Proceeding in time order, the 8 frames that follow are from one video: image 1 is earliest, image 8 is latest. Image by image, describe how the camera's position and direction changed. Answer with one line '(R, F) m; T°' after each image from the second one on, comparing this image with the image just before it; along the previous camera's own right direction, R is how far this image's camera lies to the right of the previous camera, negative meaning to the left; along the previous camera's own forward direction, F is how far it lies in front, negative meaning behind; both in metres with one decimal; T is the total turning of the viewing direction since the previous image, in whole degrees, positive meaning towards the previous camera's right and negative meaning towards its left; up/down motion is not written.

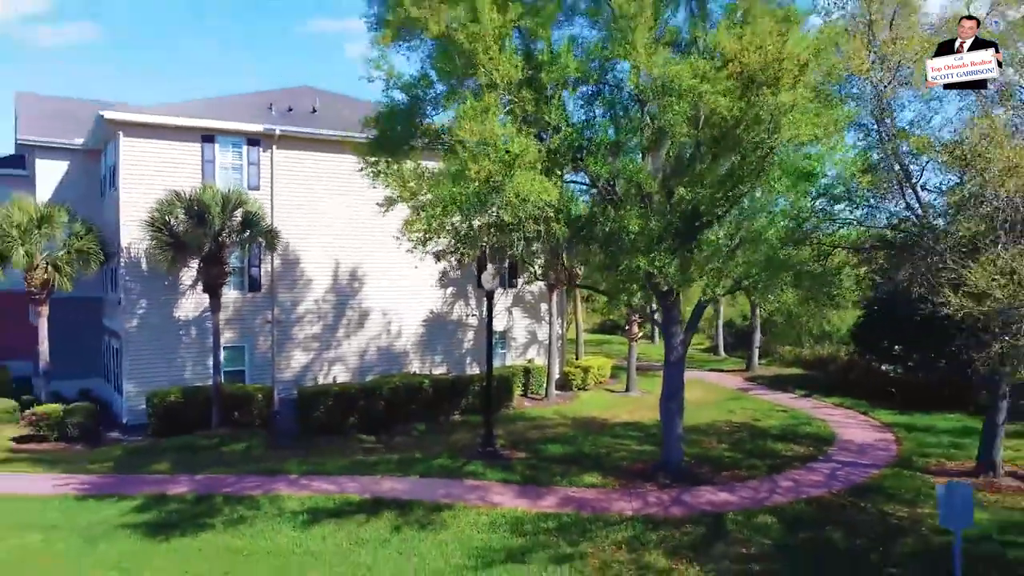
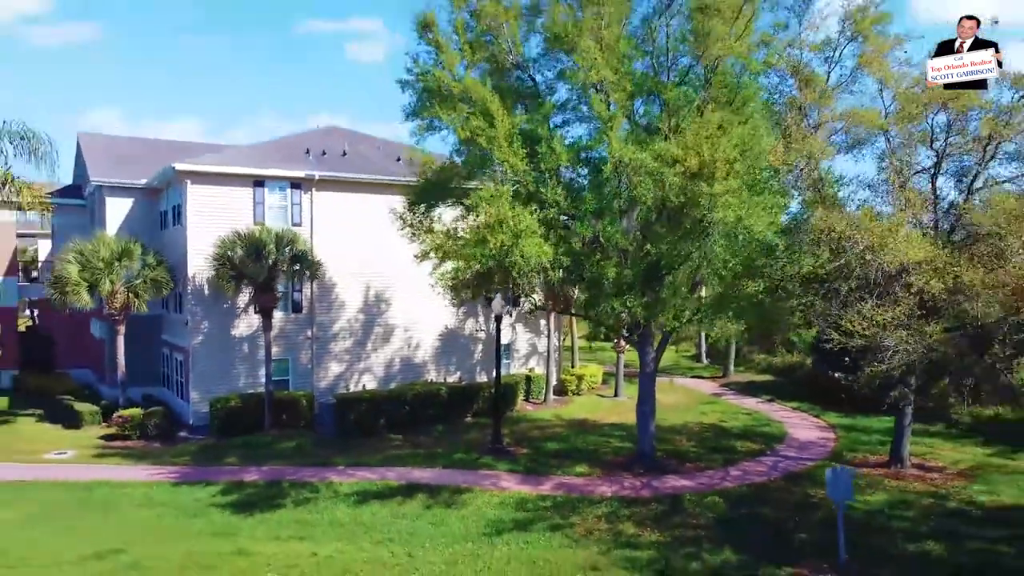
(-0.1, -2.5) m; 0°
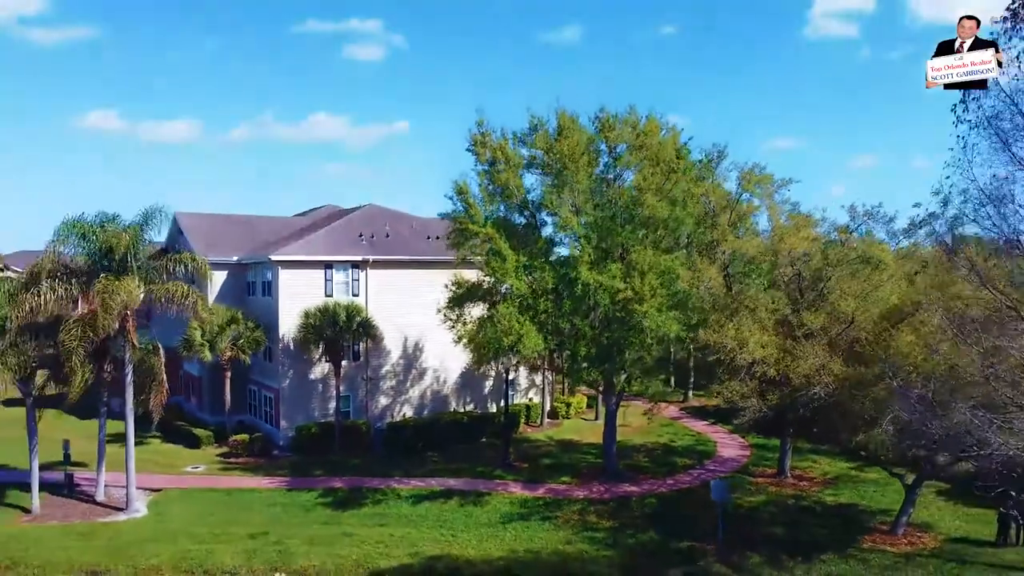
(-0.1, -5.7) m; 0°
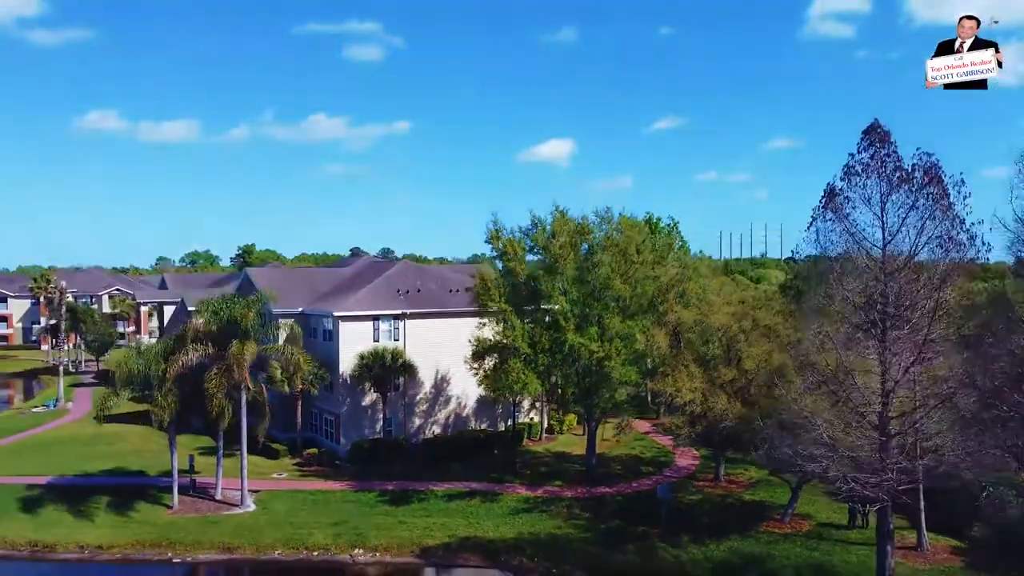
(-0.2, -6.5) m; 0°
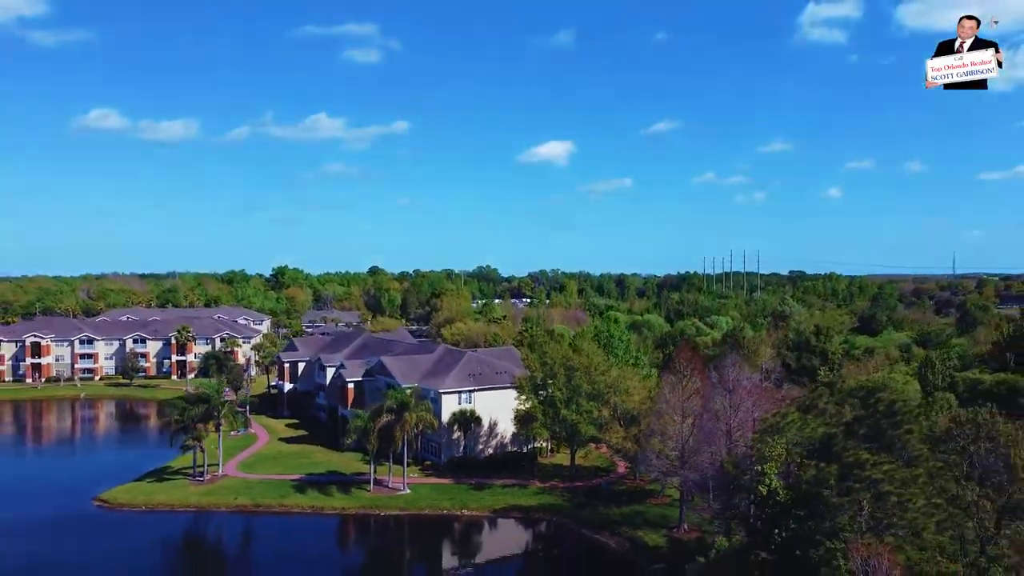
(-1.6, -25.2) m; 0°
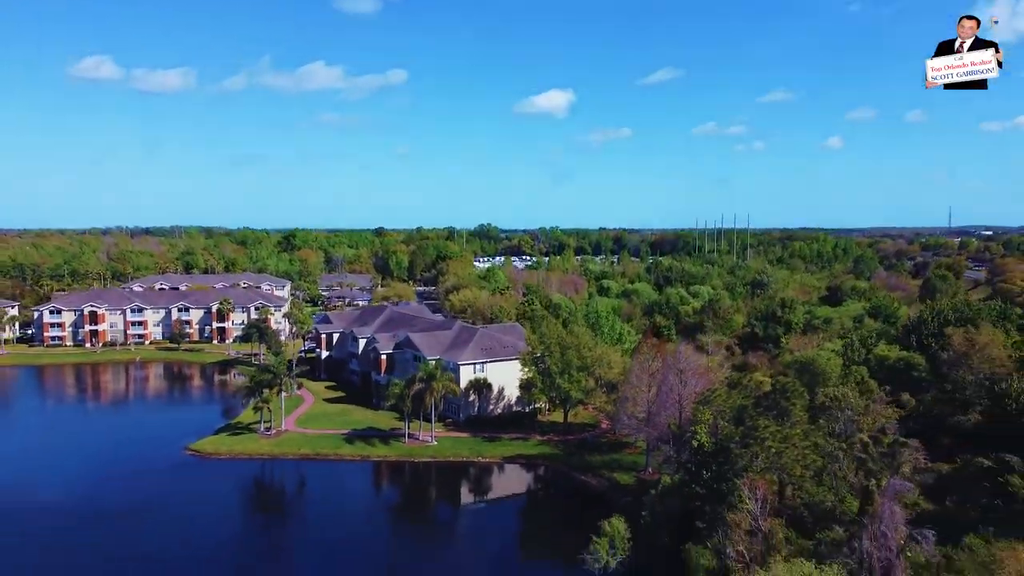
(-0.5, -11.9) m; 0°
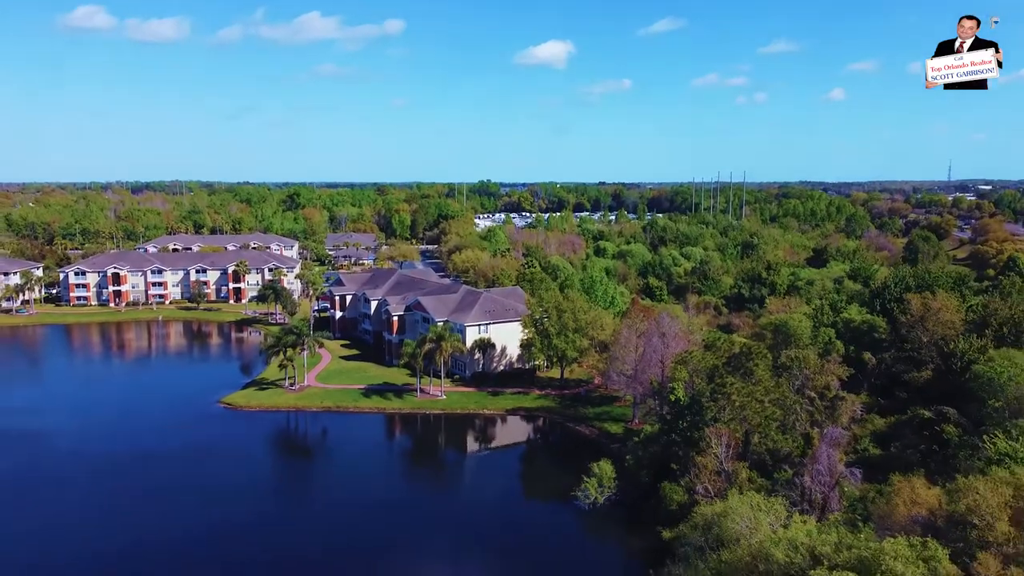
(-0.2, -6.0) m; 0°
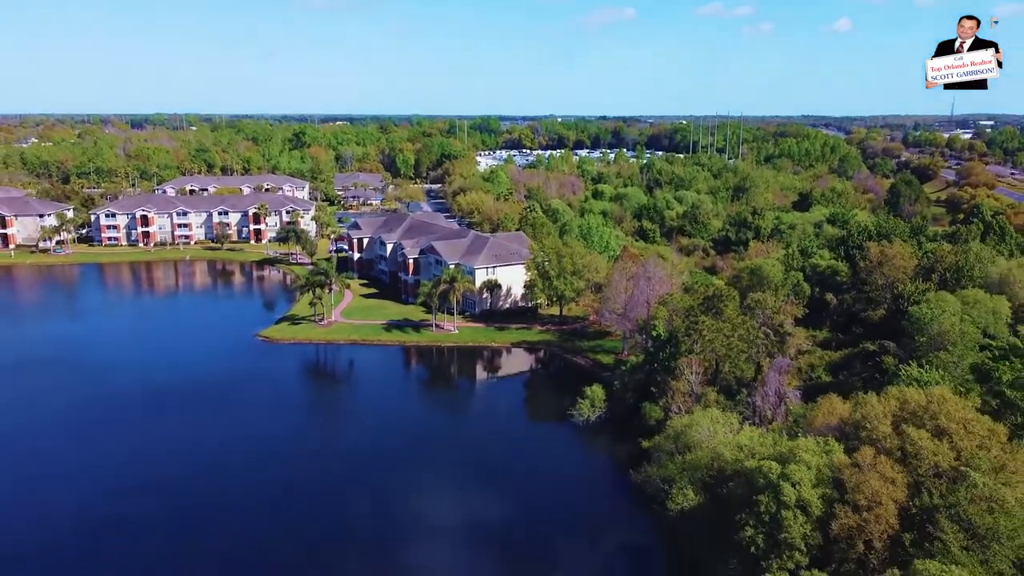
(-0.6, -8.3) m; 0°
